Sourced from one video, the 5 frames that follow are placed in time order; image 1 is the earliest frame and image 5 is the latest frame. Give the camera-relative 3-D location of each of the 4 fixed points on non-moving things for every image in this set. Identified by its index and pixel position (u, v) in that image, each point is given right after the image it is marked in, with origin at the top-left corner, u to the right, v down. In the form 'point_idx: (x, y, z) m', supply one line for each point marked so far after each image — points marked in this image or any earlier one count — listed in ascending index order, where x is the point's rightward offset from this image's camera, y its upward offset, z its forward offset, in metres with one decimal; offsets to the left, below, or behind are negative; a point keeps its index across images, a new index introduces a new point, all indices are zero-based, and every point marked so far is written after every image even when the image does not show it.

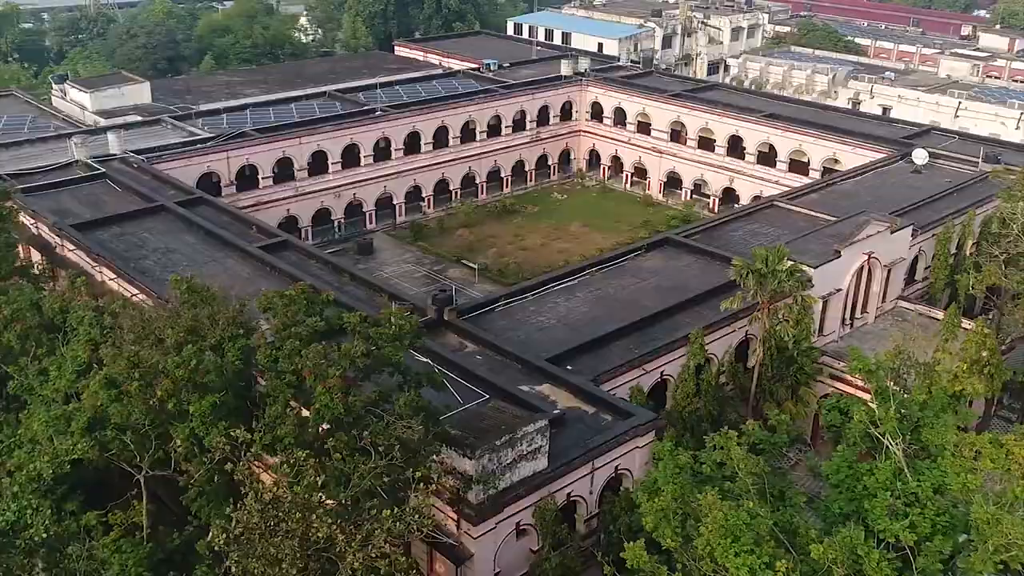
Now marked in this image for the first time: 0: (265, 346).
0: (-4.7, -1.1, +19.3) m
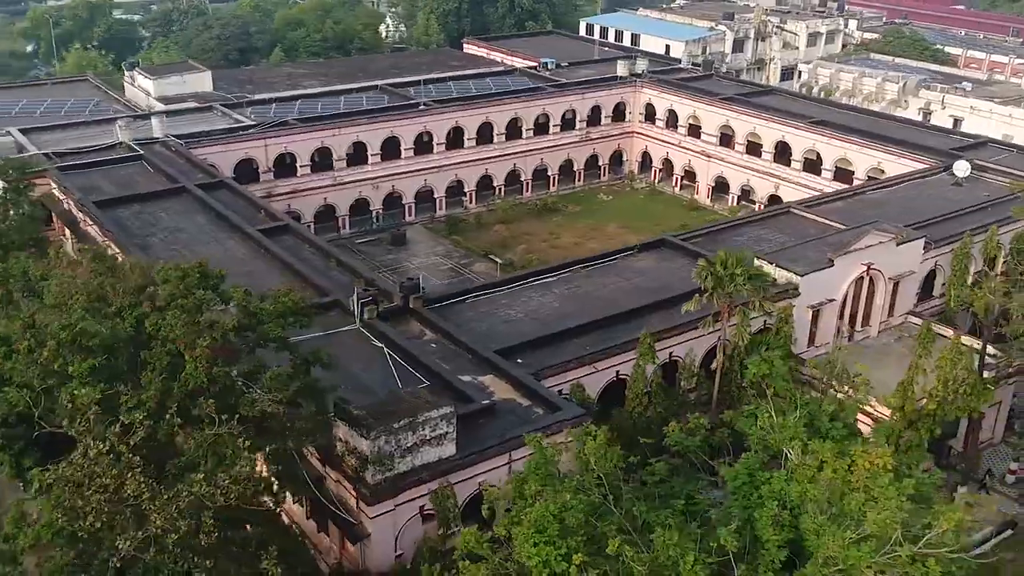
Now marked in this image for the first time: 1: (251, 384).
0: (-7.1, -0.5, +20.1) m
1: (-5.0, -1.8, +19.4) m
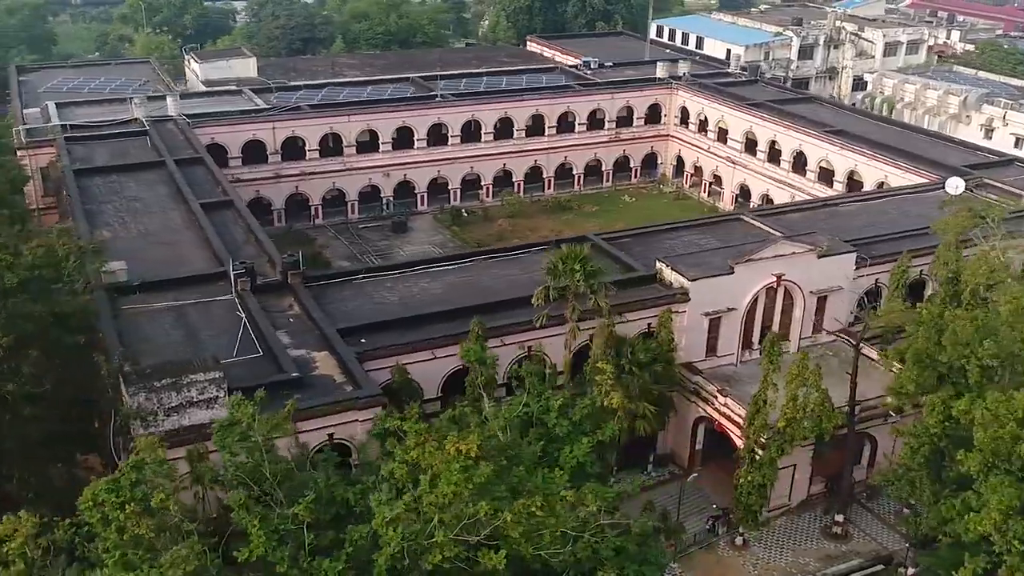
0: (-13.0, +0.6, +22.0) m
1: (-11.1, -0.8, +20.9) m
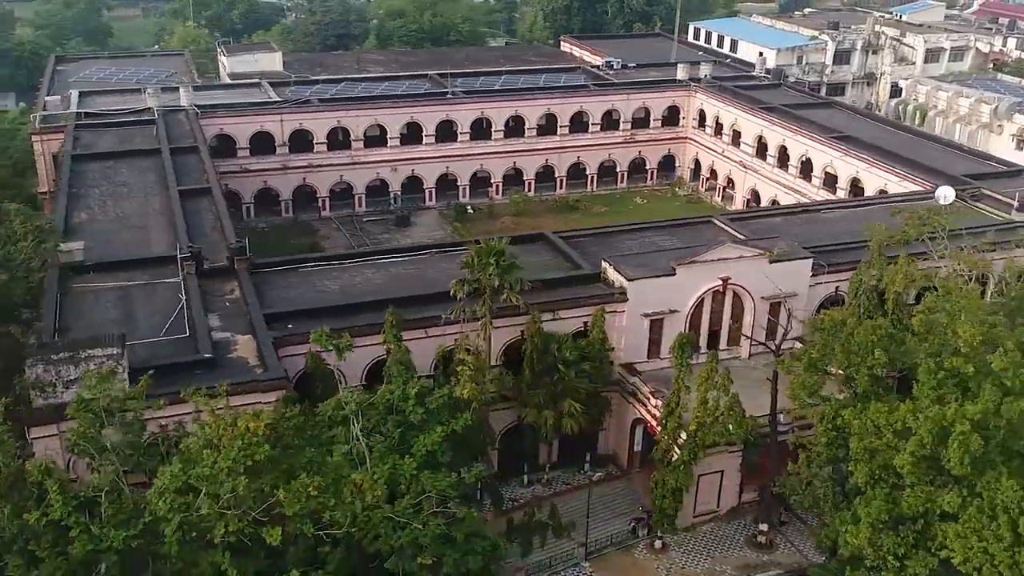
0: (-15.8, +1.4, +23.4) m
1: (-14.1, -0.1, +22.1) m
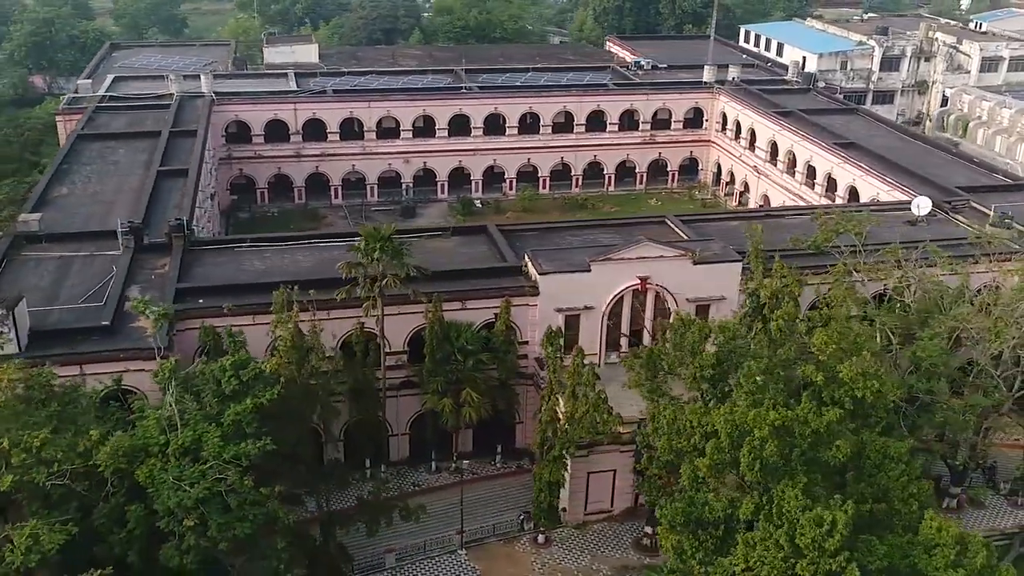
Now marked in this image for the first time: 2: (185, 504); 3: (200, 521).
0: (-19.5, +2.6, +25.7) m
1: (-18.0, +1.0, +24.3) m
2: (-6.4, -4.2, +19.9) m
3: (-6.1, -4.6, +20.0) m
